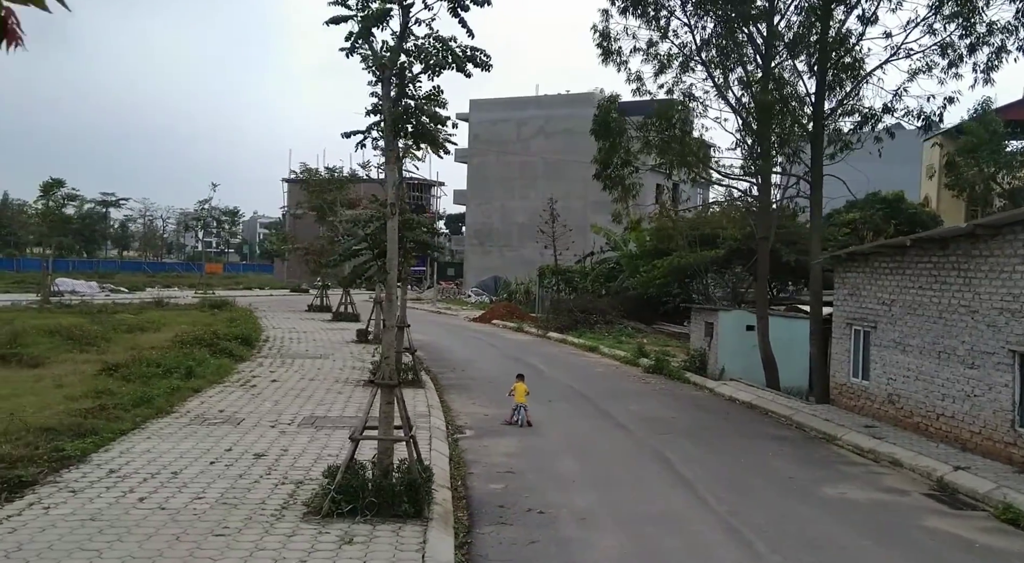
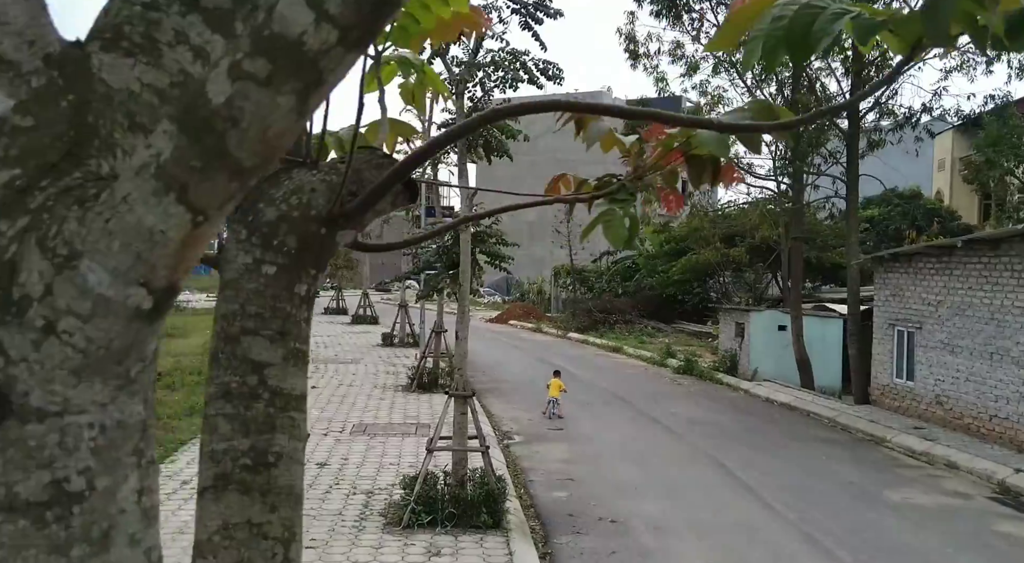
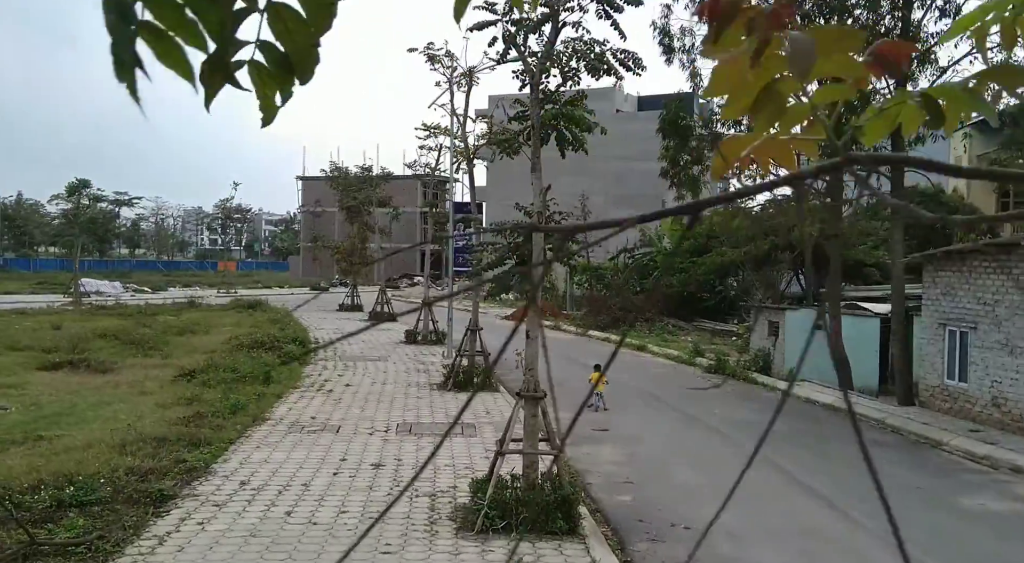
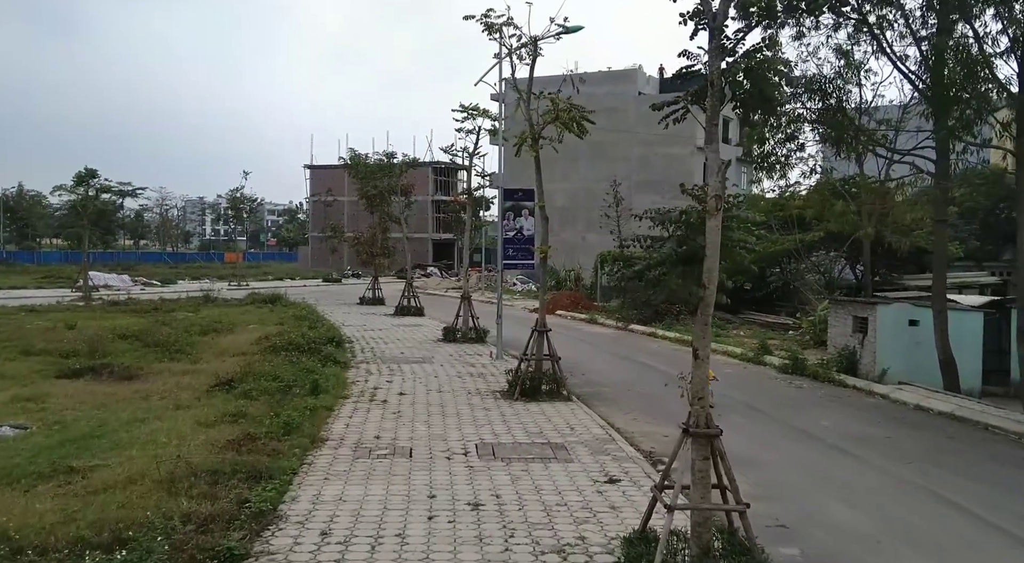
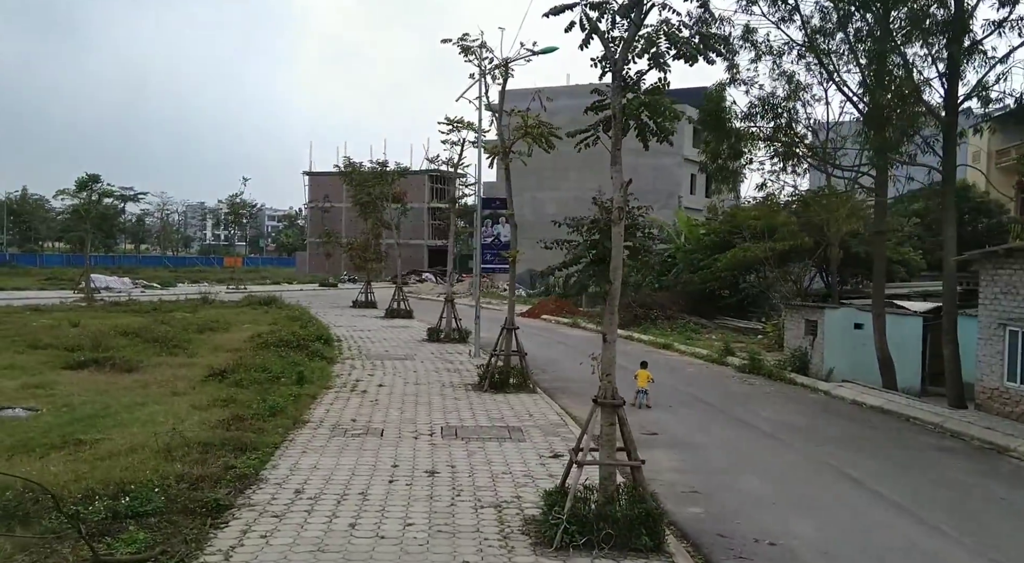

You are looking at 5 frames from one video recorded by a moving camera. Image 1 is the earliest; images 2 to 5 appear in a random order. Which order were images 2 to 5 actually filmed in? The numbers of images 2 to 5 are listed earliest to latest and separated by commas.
2, 3, 5, 4
